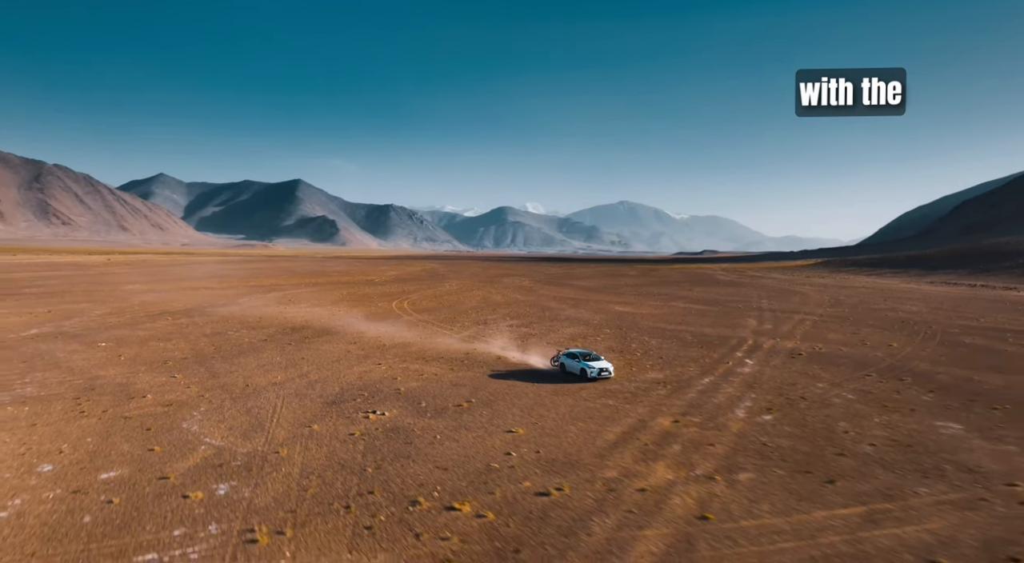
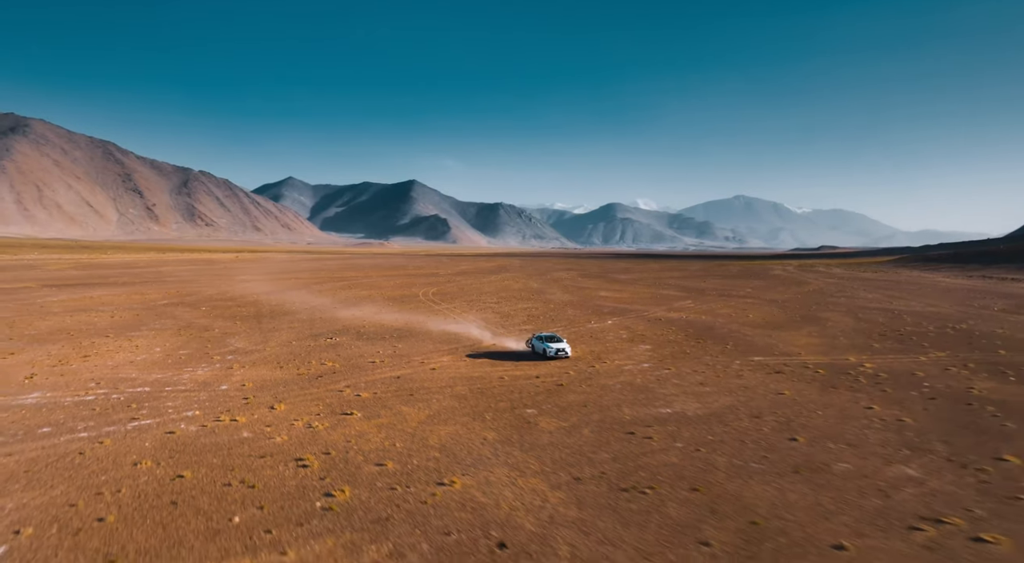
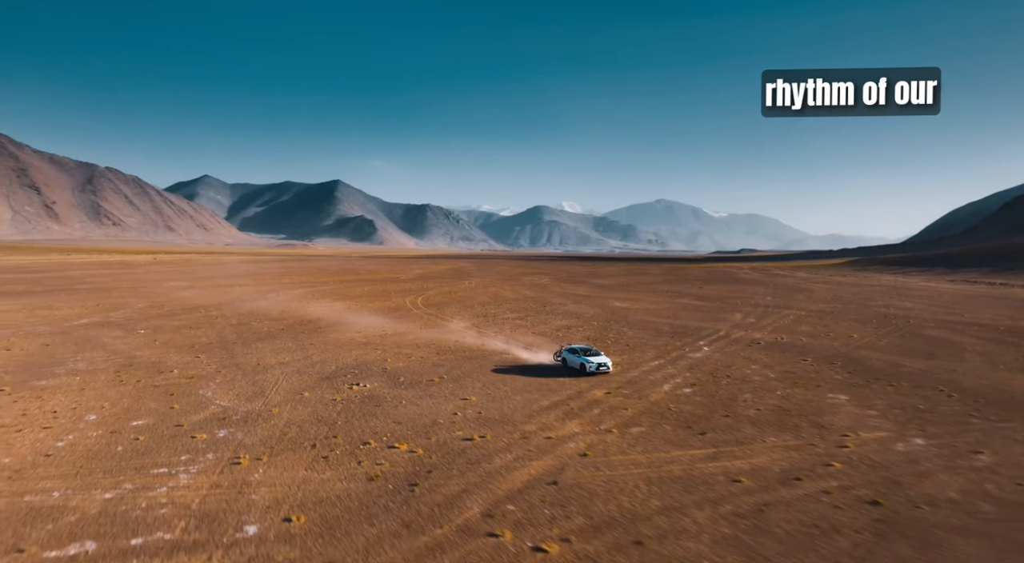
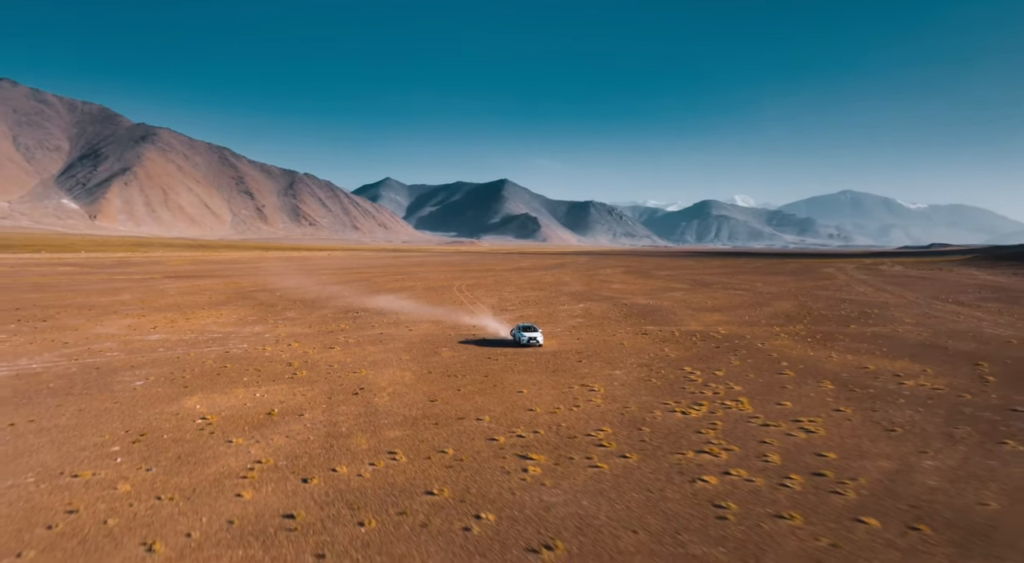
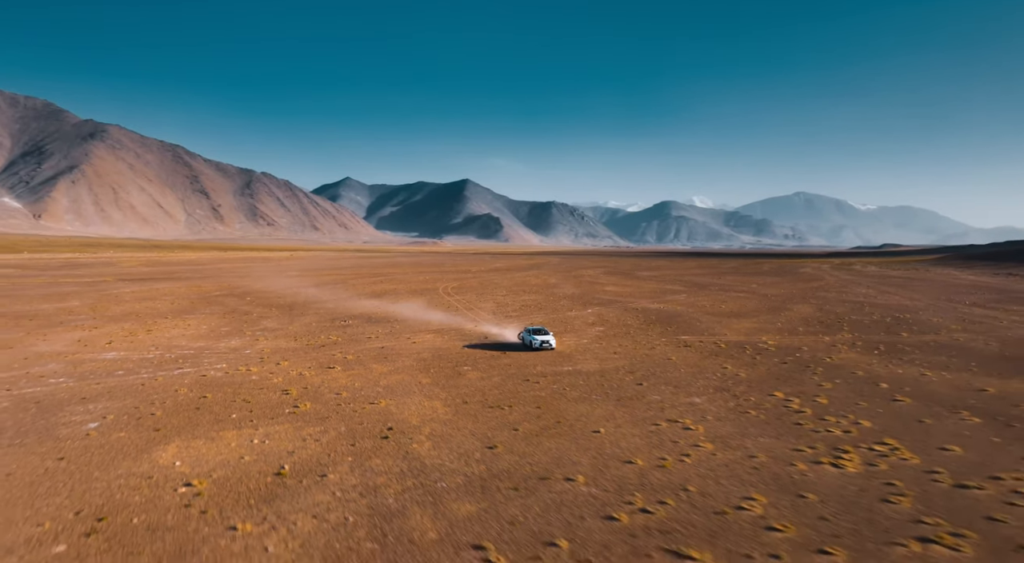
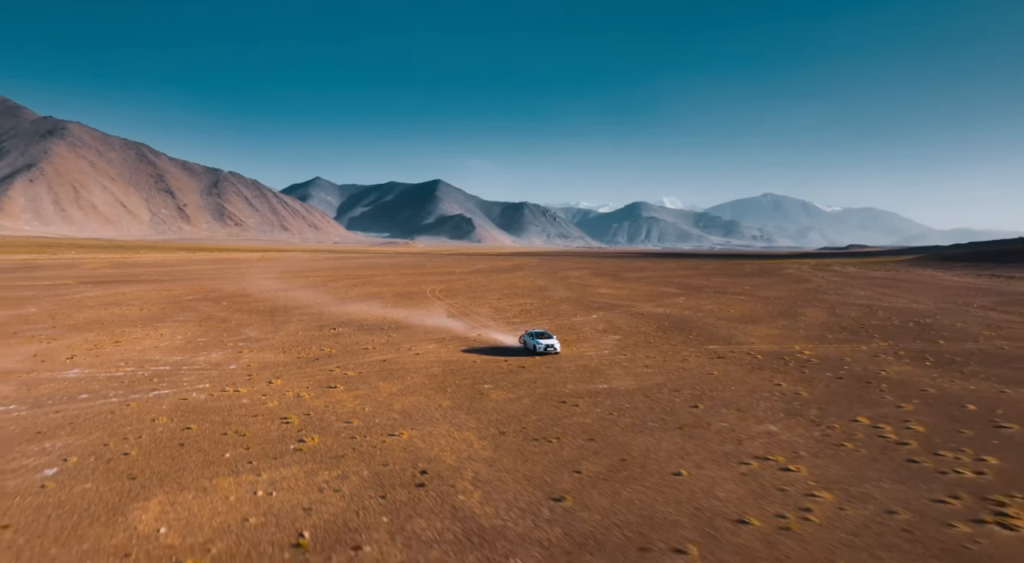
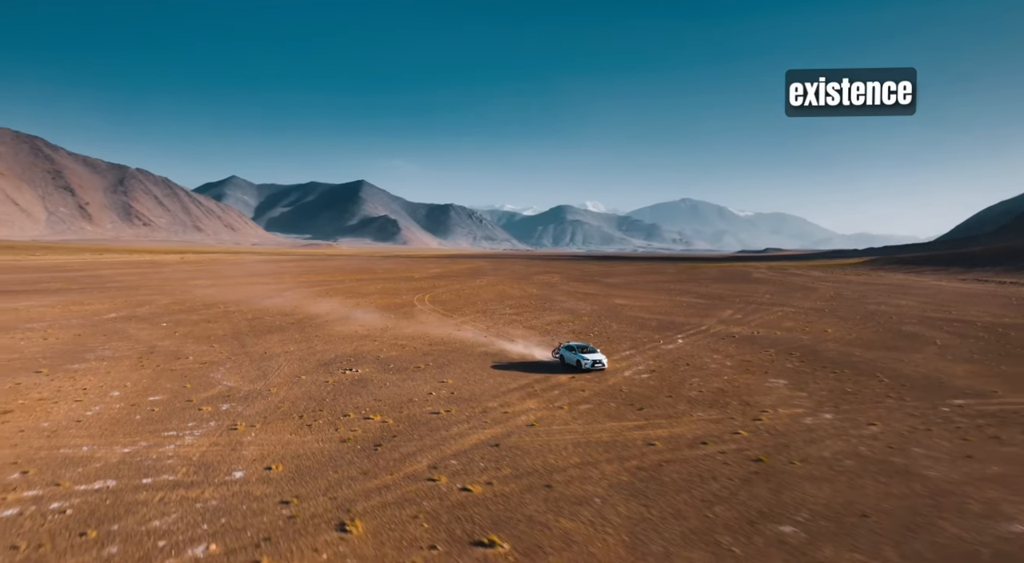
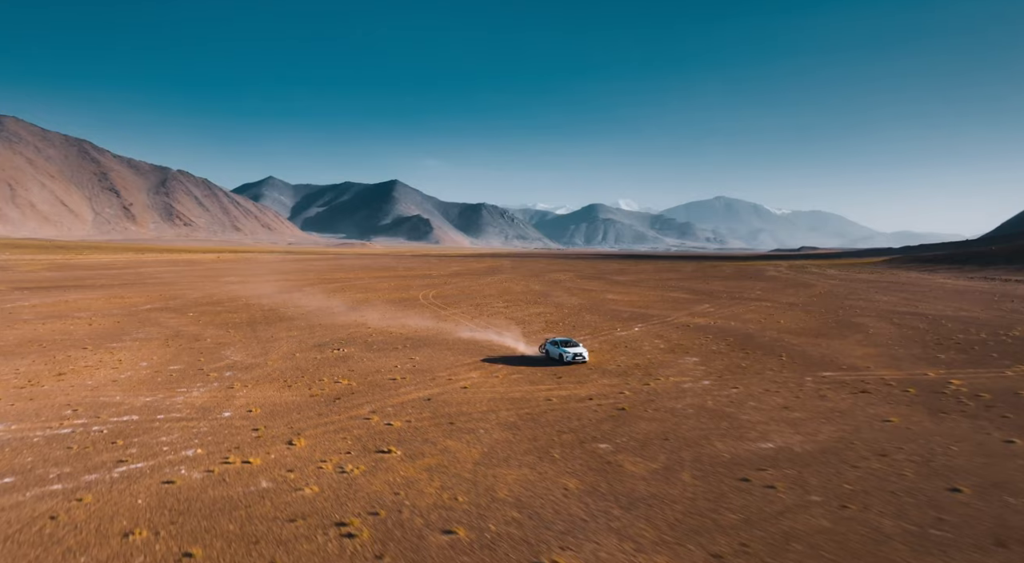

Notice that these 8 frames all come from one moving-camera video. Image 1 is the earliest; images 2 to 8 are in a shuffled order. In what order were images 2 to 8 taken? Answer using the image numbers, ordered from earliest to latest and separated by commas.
3, 7, 8, 2, 6, 5, 4
